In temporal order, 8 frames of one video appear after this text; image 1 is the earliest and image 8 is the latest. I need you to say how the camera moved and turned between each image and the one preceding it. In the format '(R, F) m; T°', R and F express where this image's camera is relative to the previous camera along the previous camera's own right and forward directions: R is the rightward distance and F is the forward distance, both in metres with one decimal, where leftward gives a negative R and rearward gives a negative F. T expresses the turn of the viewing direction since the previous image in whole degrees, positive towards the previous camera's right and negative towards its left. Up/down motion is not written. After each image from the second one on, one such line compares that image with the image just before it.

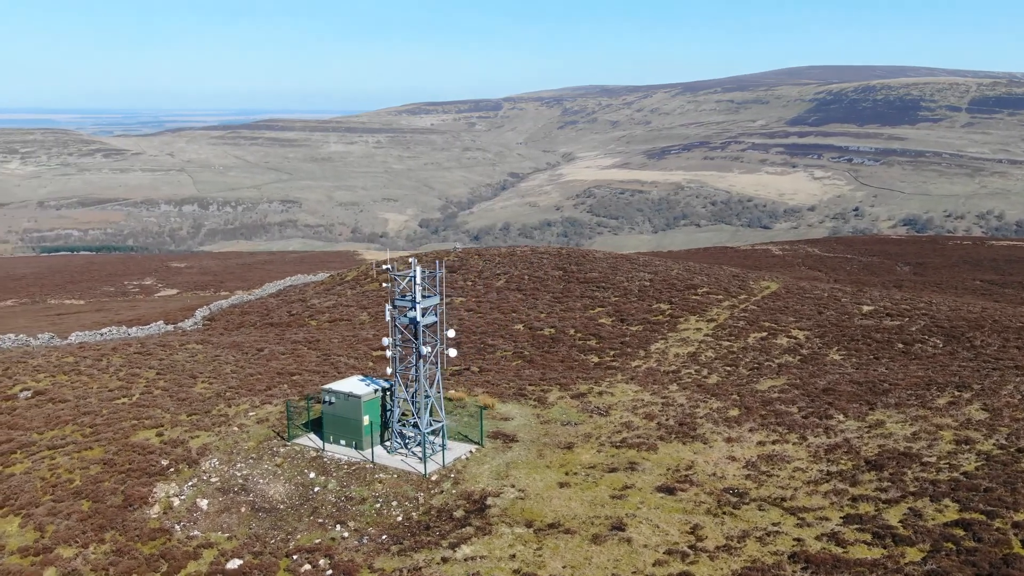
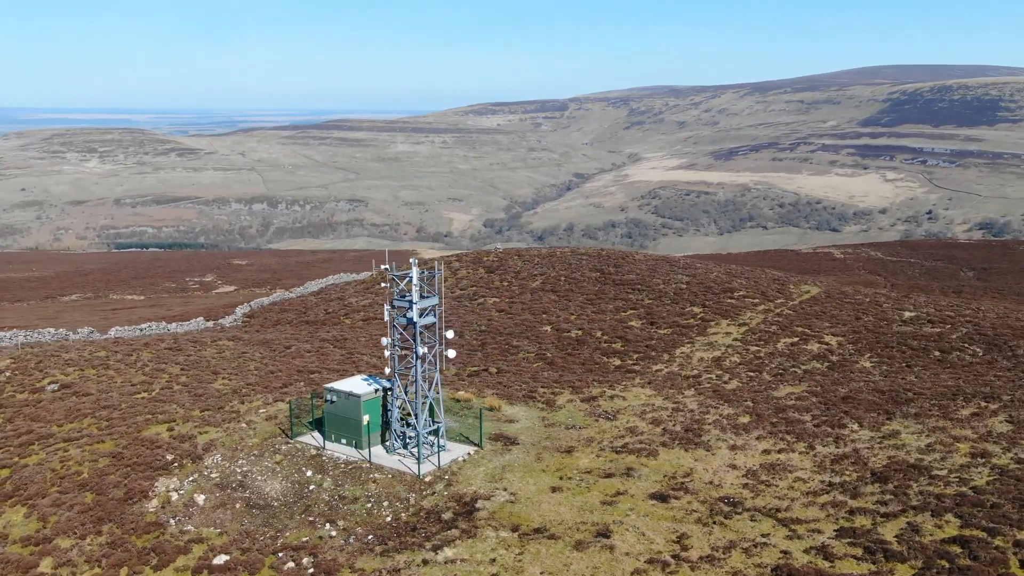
(+1.3, +0.2) m; -4°
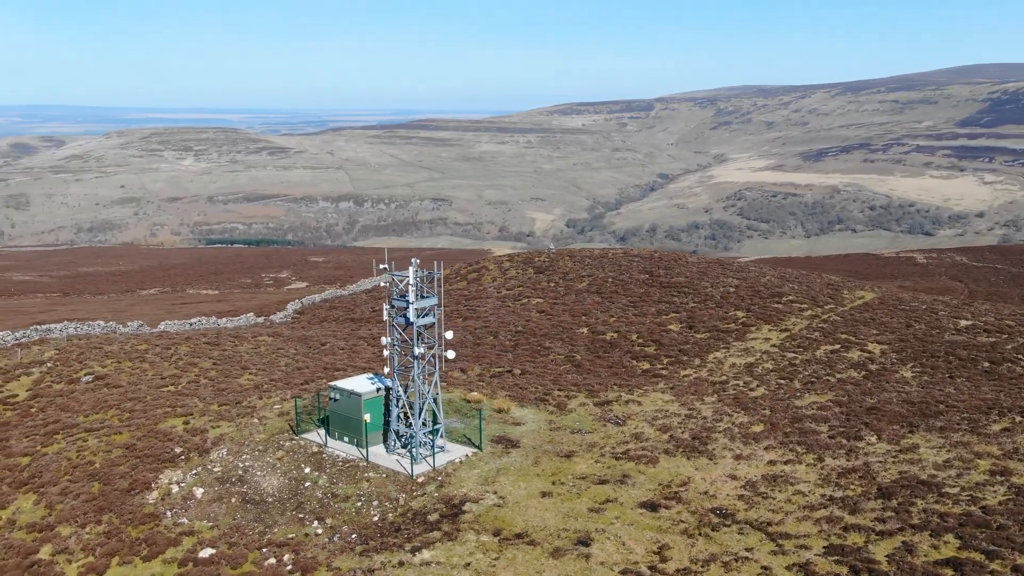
(+1.7, +0.3) m; -5°
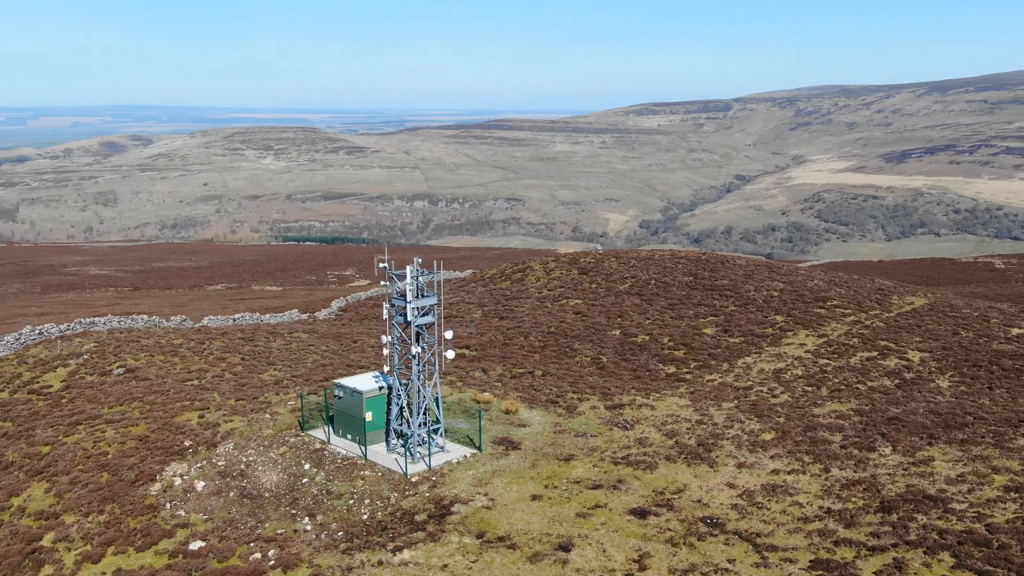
(+1.5, +0.2) m; -4°
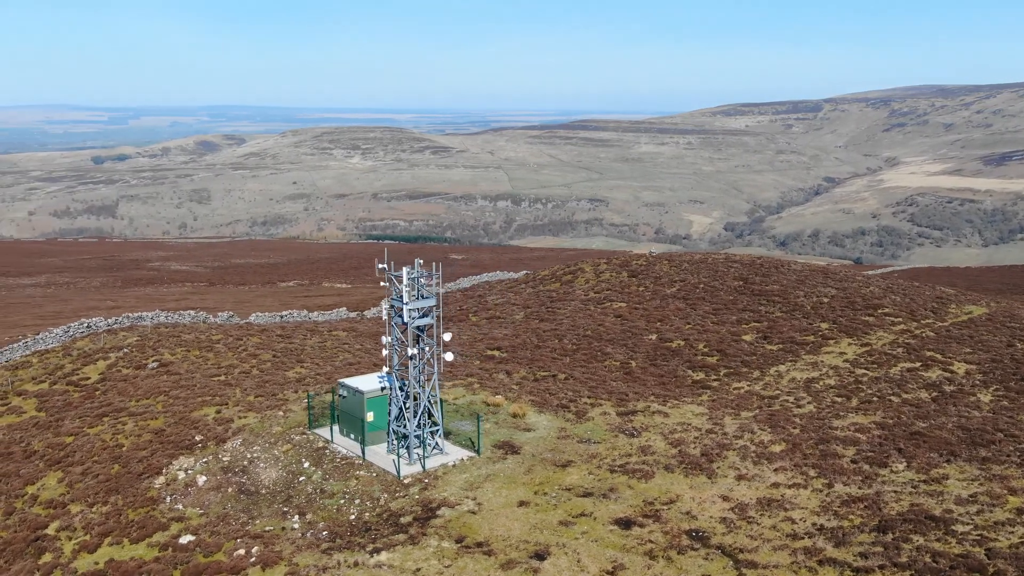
(+1.7, +0.3) m; -5°
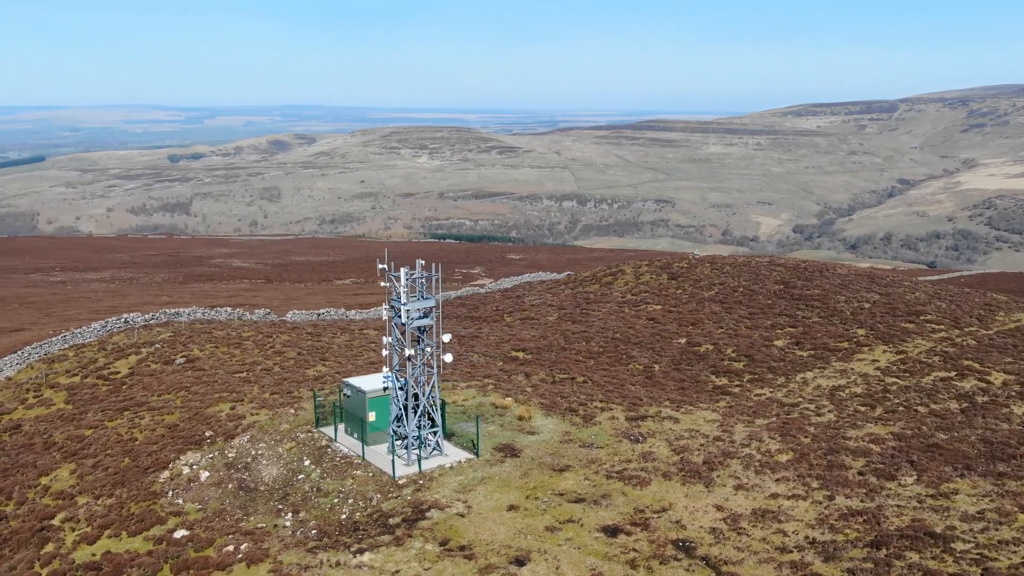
(+1.3, +0.2) m; -4°
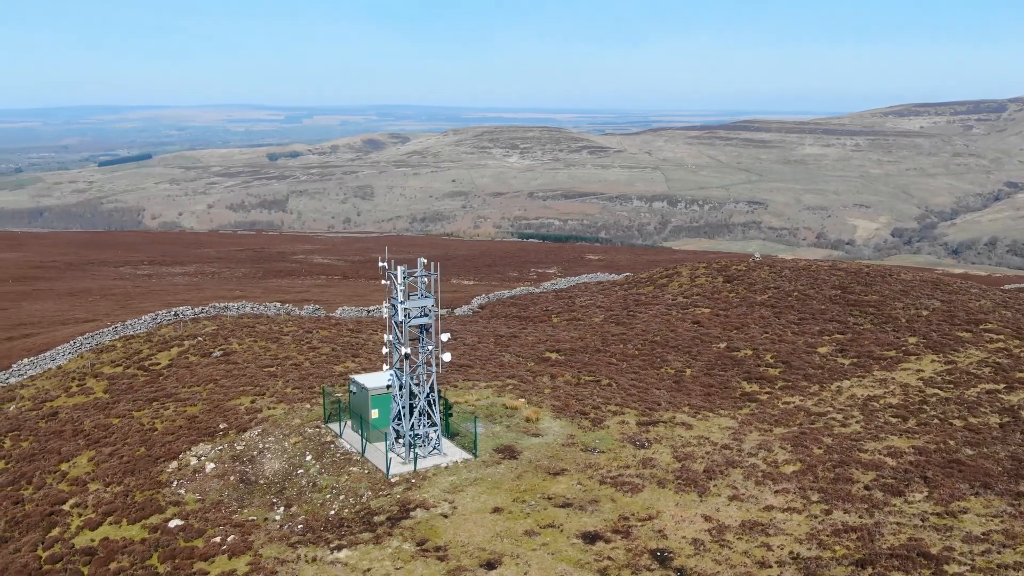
(+1.8, +0.3) m; -5°
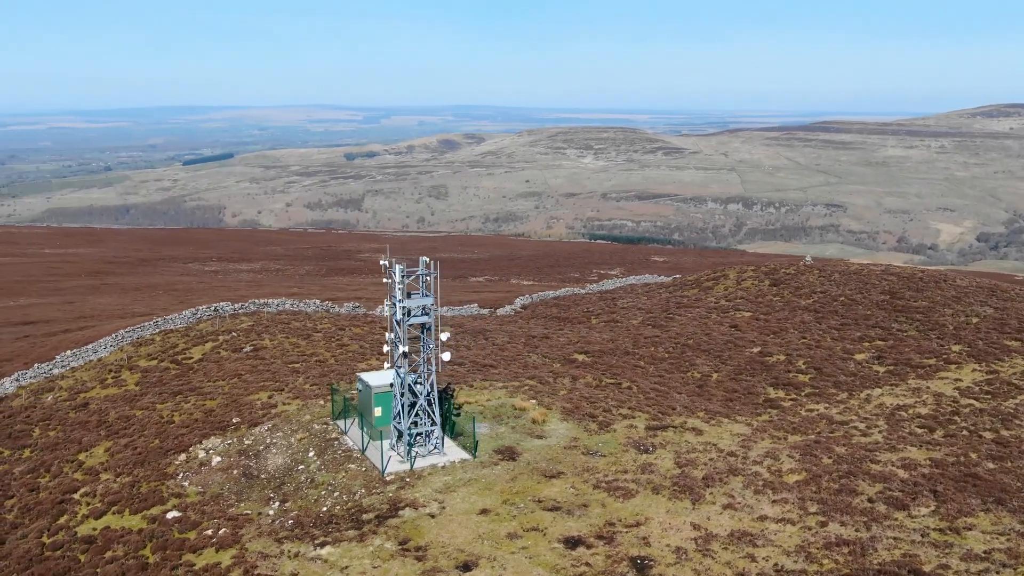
(+1.4, +0.2) m; -4°
